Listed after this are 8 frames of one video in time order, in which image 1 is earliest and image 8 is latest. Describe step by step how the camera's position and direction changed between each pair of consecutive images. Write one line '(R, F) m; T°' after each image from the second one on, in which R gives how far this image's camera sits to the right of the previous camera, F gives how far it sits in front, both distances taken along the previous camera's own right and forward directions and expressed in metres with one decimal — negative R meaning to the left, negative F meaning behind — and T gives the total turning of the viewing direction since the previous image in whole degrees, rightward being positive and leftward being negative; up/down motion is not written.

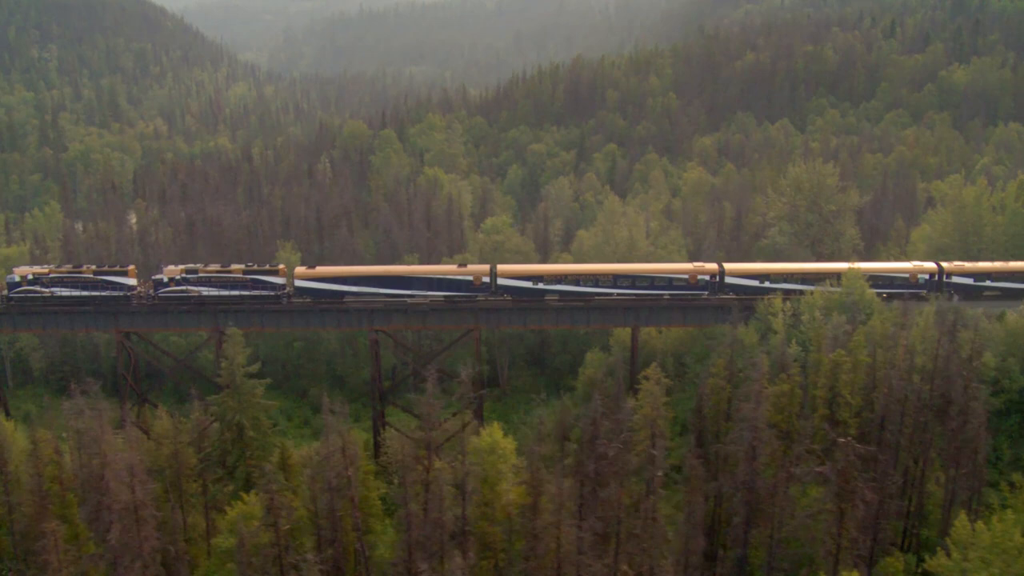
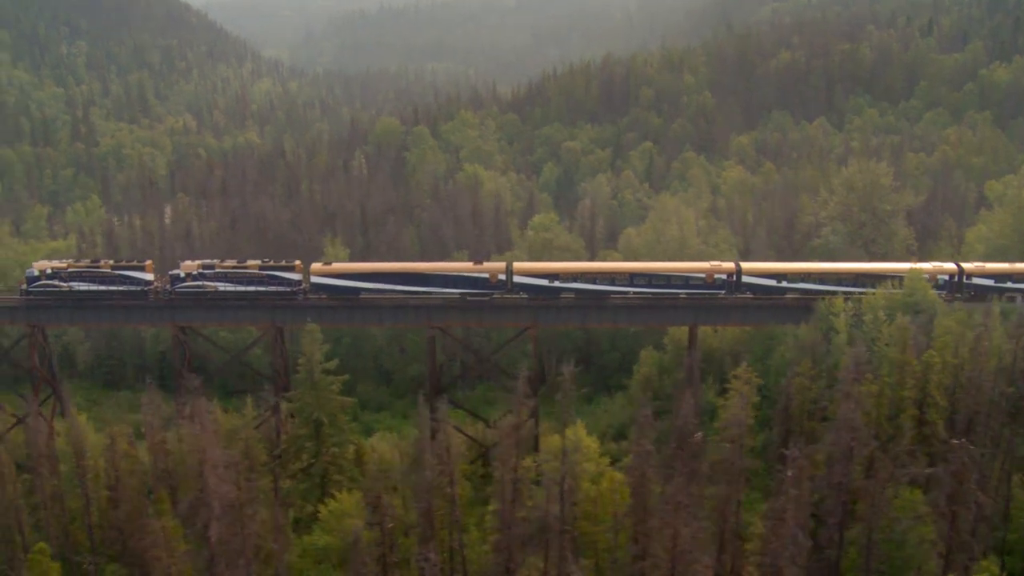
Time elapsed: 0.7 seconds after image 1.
(-3.5, +0.2) m; -1°
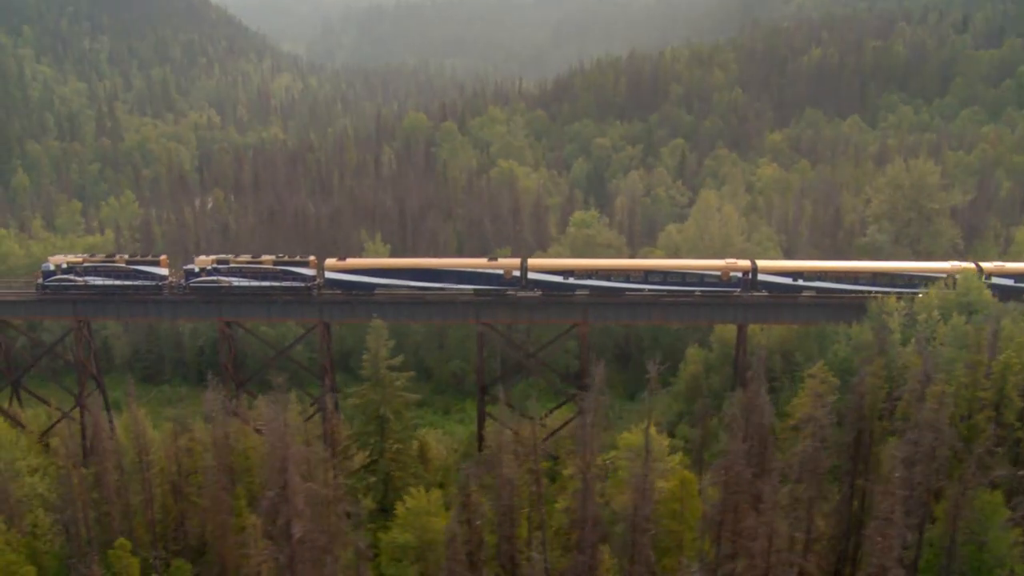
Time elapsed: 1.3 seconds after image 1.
(-2.9, +0.3) m; -1°
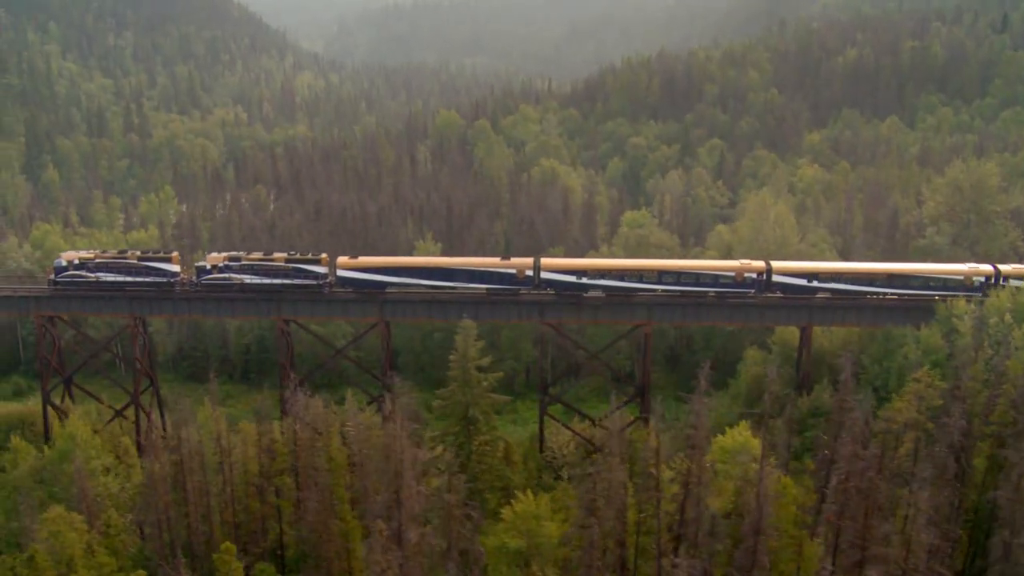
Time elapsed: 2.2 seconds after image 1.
(-4.2, +0.5) m; 0°
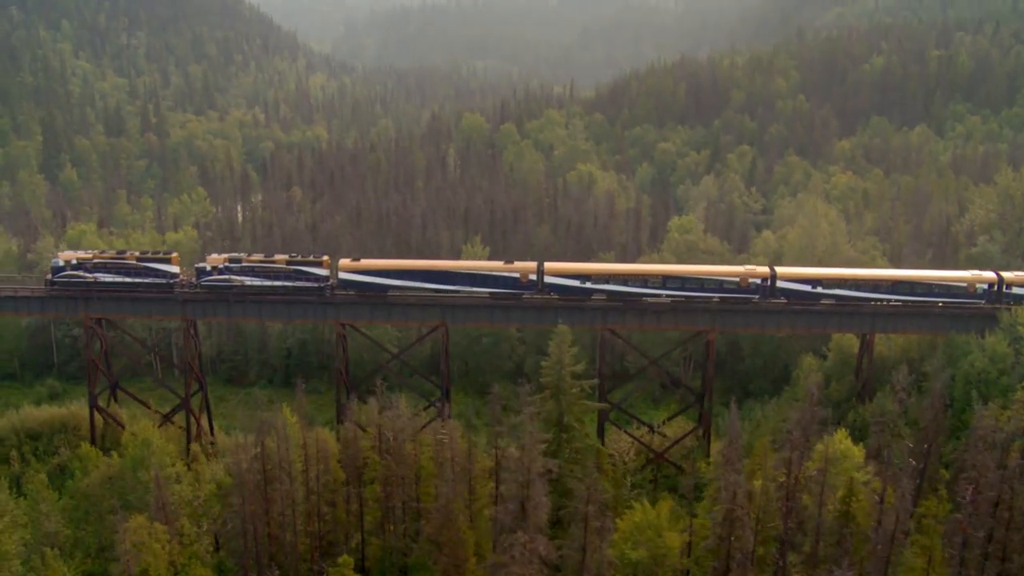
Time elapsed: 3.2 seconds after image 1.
(-4.9, +0.6) m; +1°
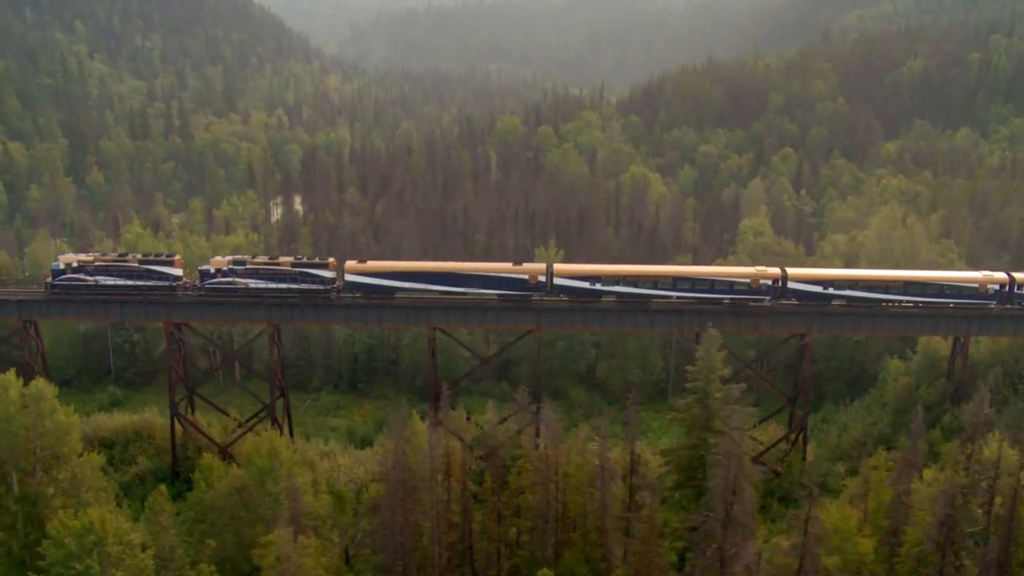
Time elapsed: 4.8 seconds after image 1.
(-7.3, +0.8) m; +1°
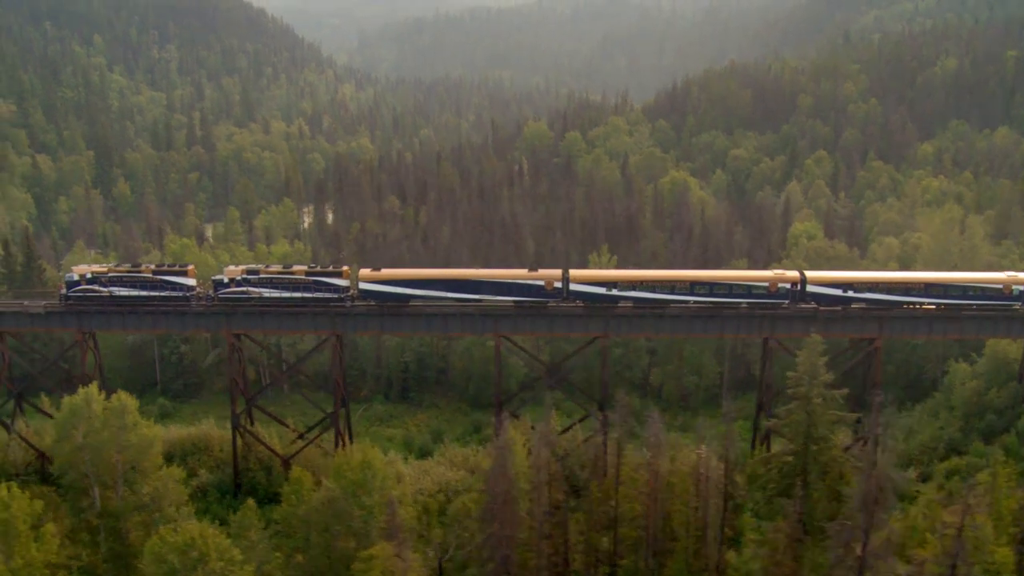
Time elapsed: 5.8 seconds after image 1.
(-4.5, +0.5) m; 0°
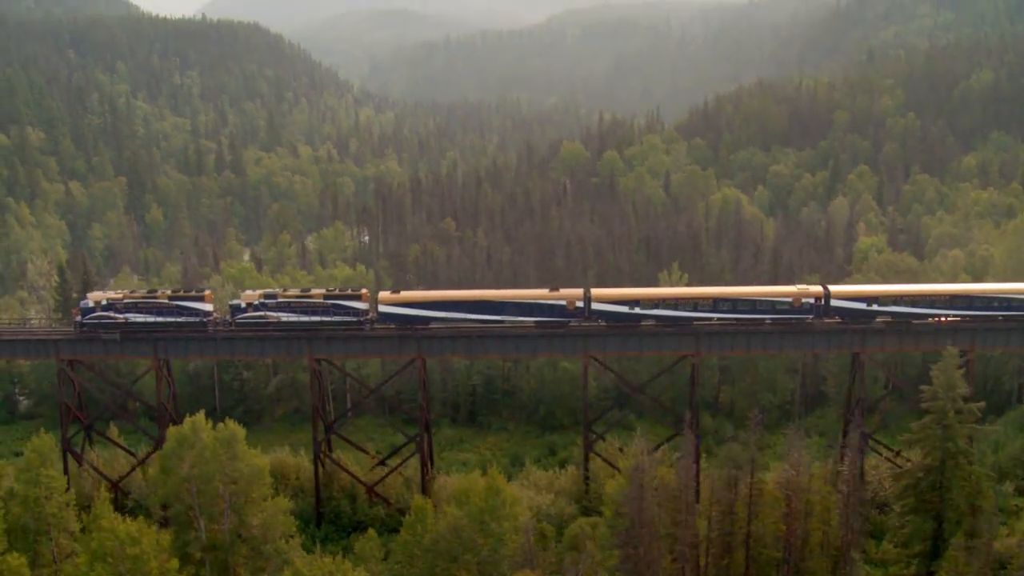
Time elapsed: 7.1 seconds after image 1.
(-5.8, +0.6) m; 0°
